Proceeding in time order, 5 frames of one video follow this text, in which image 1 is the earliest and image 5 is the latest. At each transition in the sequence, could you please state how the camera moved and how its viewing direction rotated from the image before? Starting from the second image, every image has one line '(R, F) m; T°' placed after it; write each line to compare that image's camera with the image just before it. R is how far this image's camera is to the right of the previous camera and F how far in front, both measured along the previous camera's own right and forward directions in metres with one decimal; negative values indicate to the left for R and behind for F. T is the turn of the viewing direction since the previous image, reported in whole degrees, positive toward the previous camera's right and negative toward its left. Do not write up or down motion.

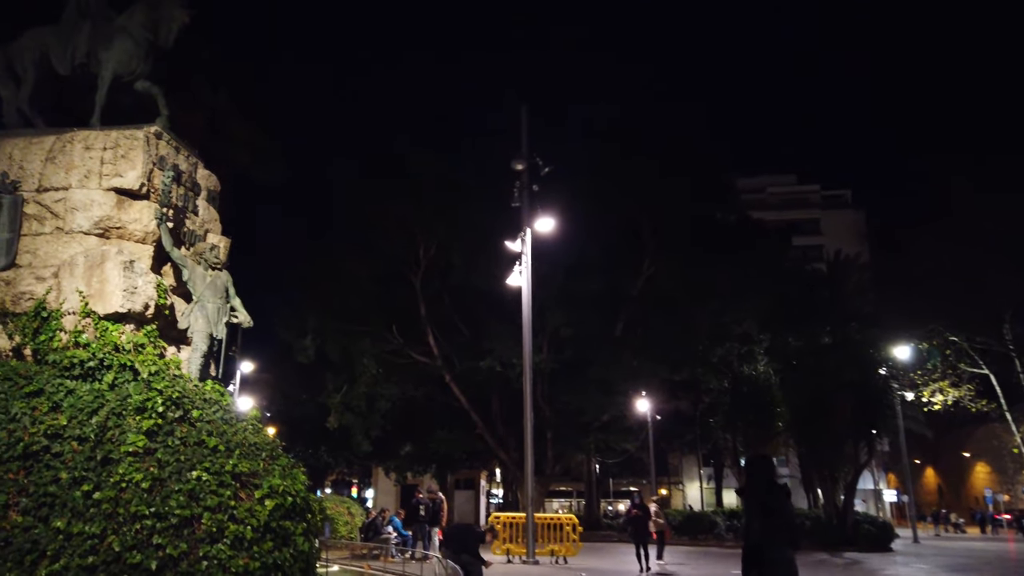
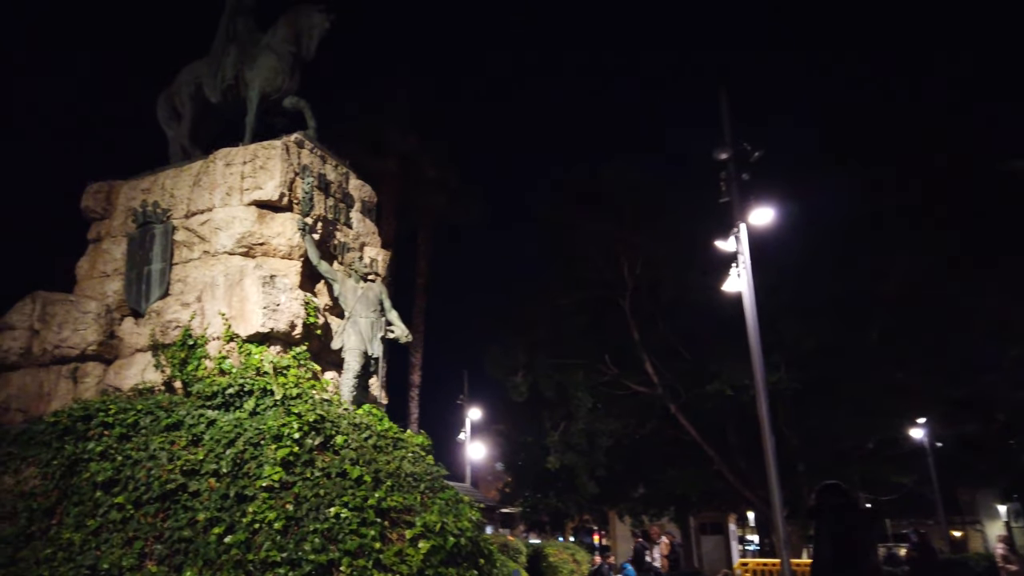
(+0.3, +2.4) m; -17°
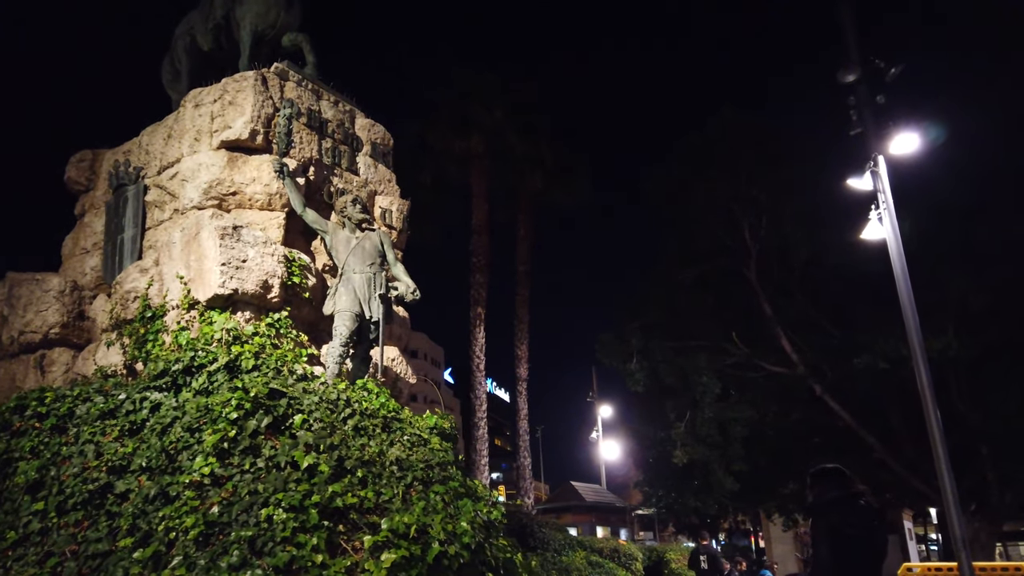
(+1.2, +2.5) m; -11°
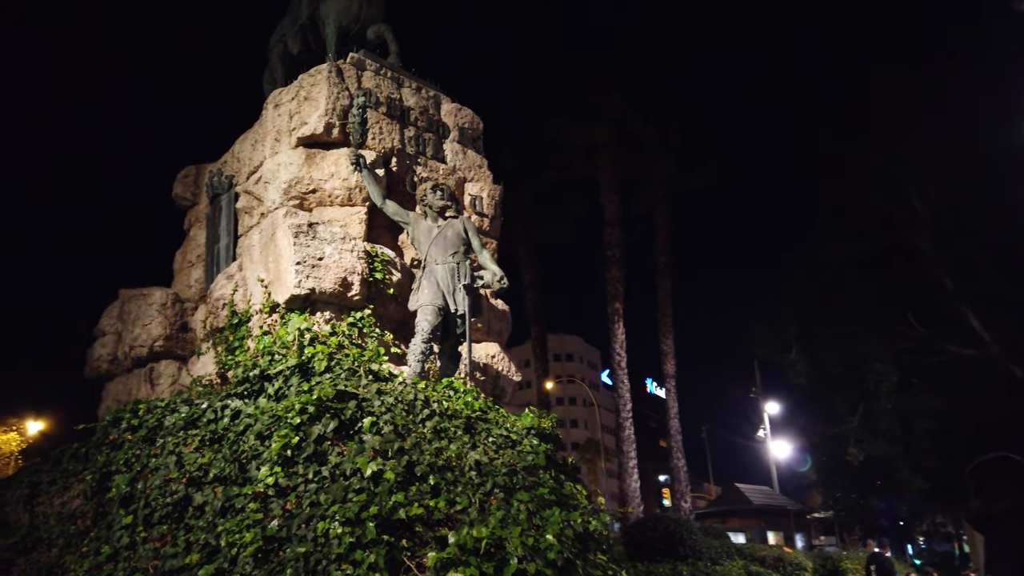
(+0.6, +0.9) m; -12°
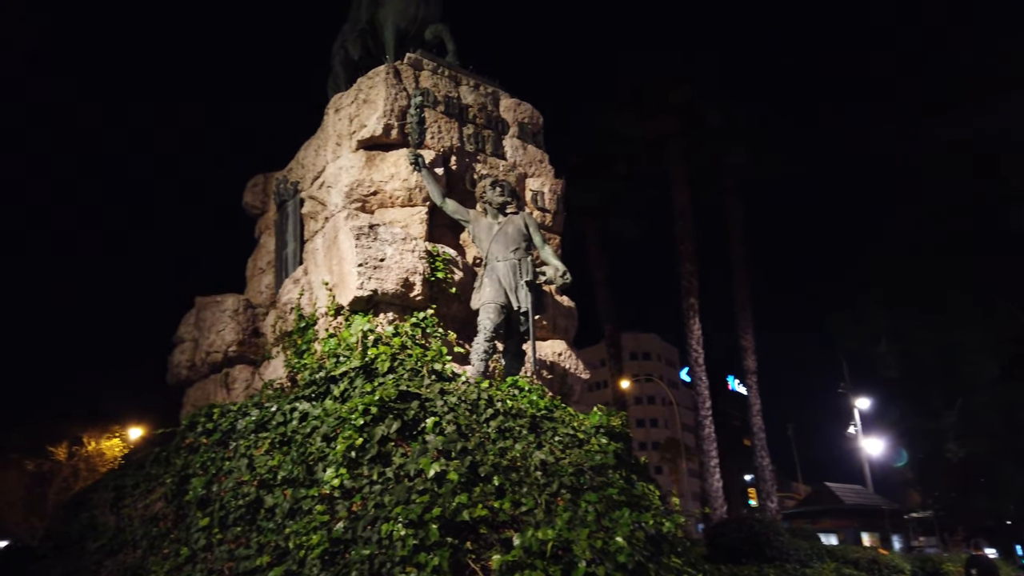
(+0.1, +0.2) m; -6°
